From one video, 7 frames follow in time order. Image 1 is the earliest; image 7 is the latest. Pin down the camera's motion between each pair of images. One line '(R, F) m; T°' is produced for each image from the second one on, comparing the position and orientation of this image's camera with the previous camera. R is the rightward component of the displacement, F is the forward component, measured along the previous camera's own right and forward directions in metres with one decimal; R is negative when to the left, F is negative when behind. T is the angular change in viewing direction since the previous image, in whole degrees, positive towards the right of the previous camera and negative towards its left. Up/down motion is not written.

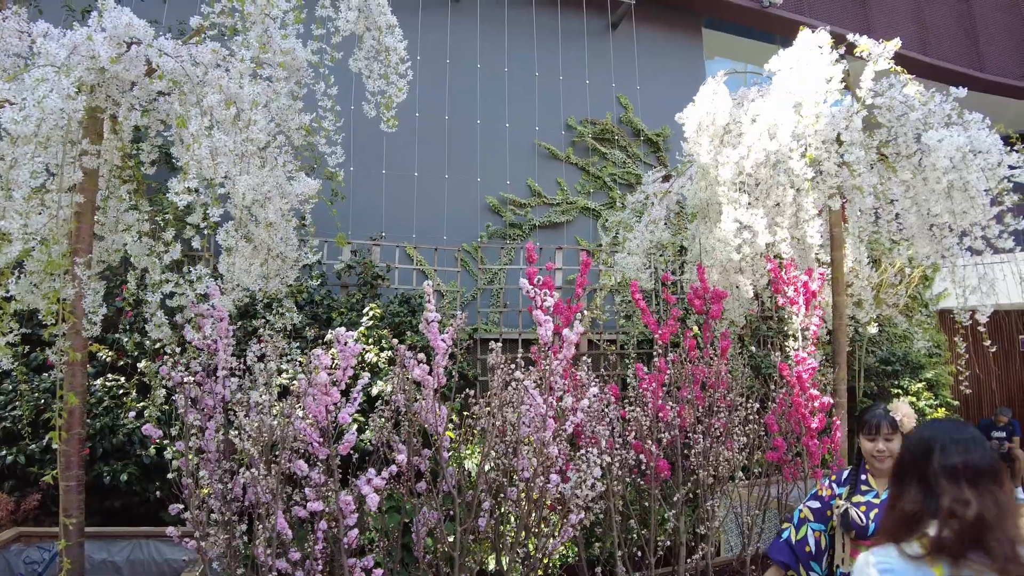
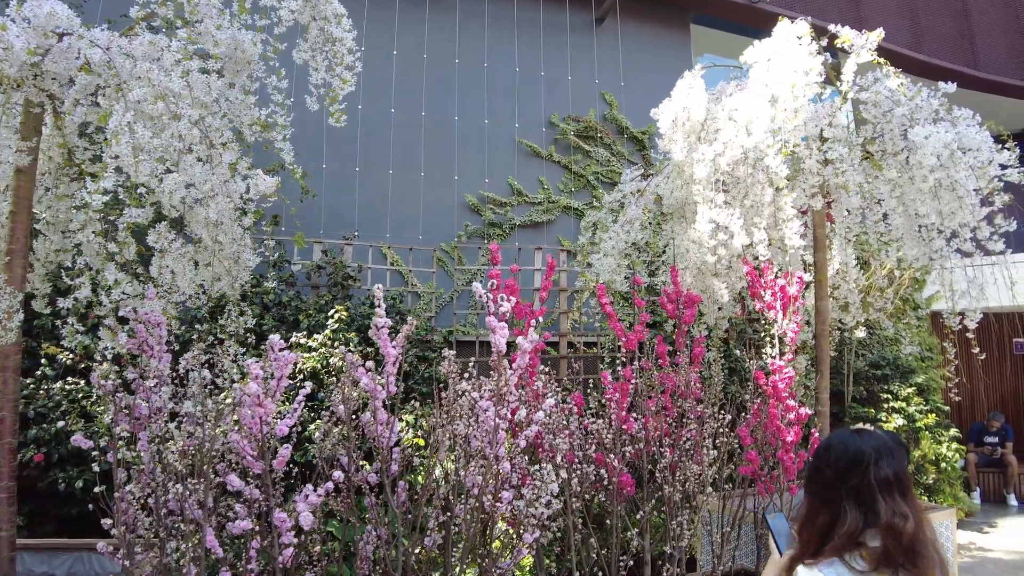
(+0.2, +0.1) m; 0°
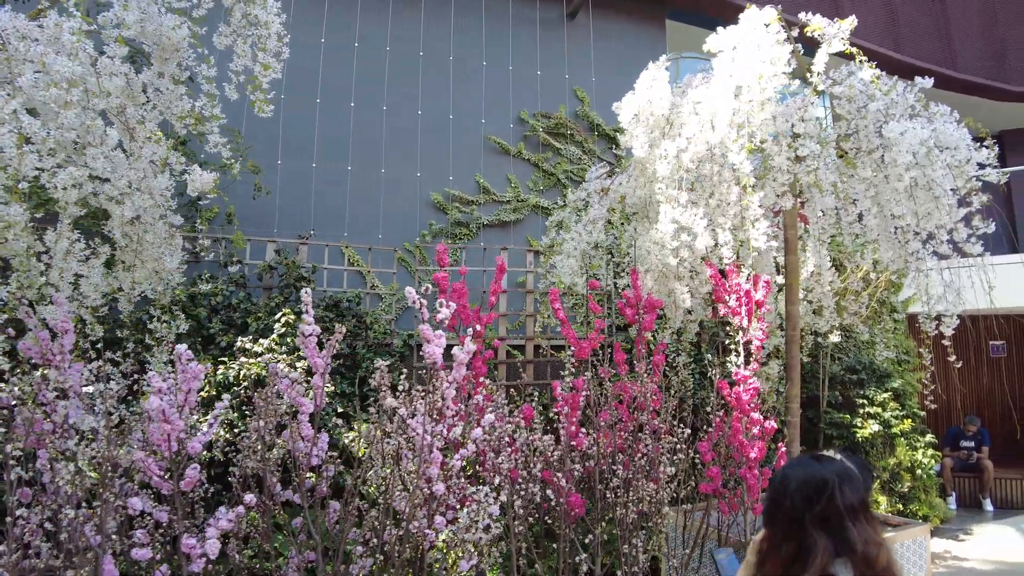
(+0.2, +0.2) m; +1°
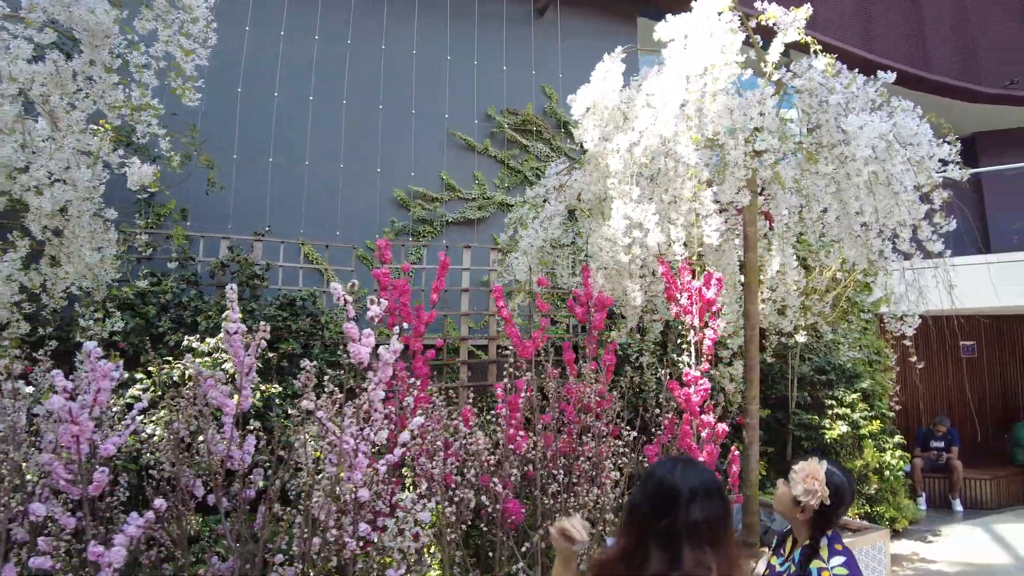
(+0.2, +0.1) m; +1°
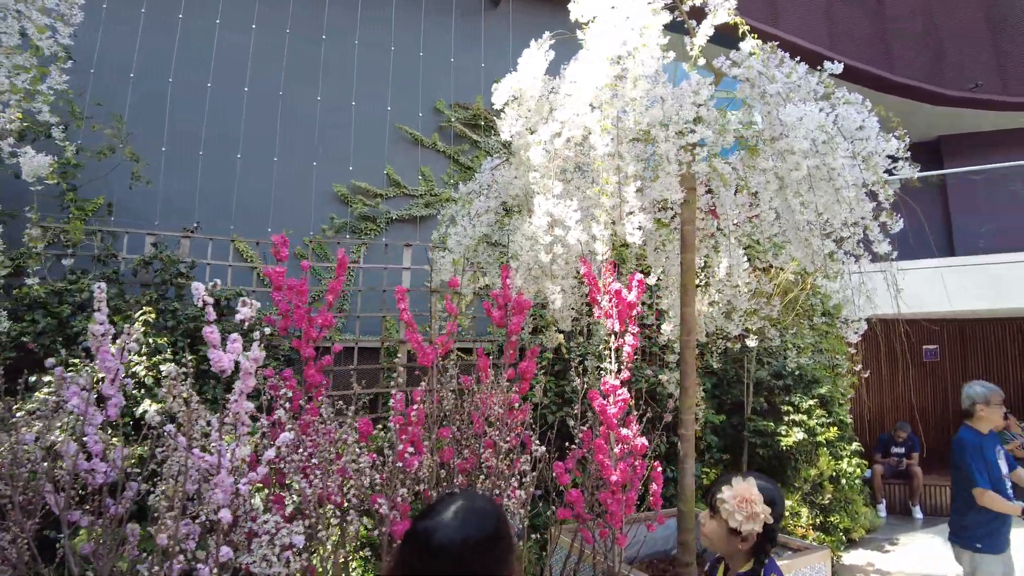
(+0.3, +0.2) m; +1°
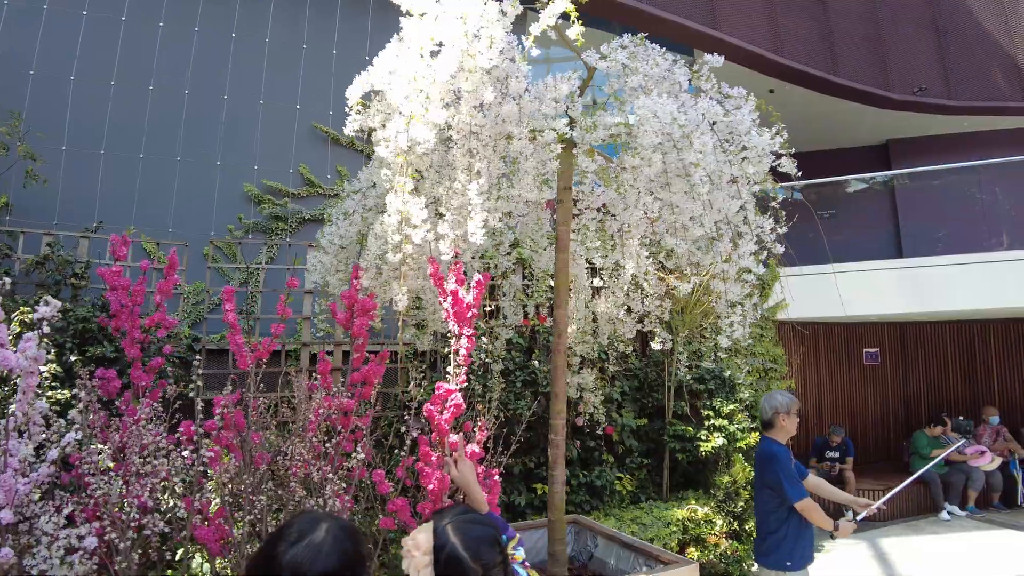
(+0.6, +0.1) m; 0°
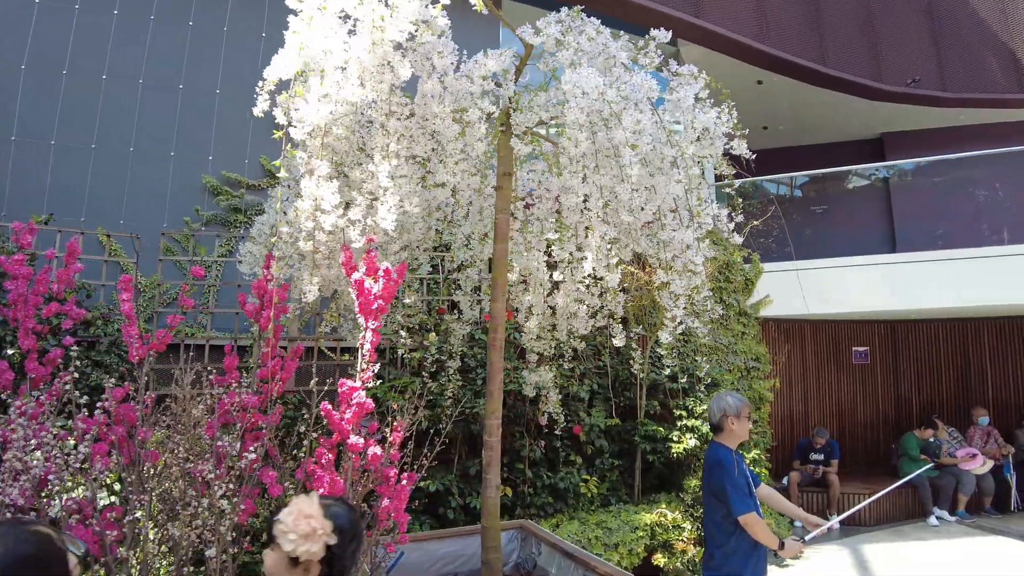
(+0.3, +0.2) m; -1°
